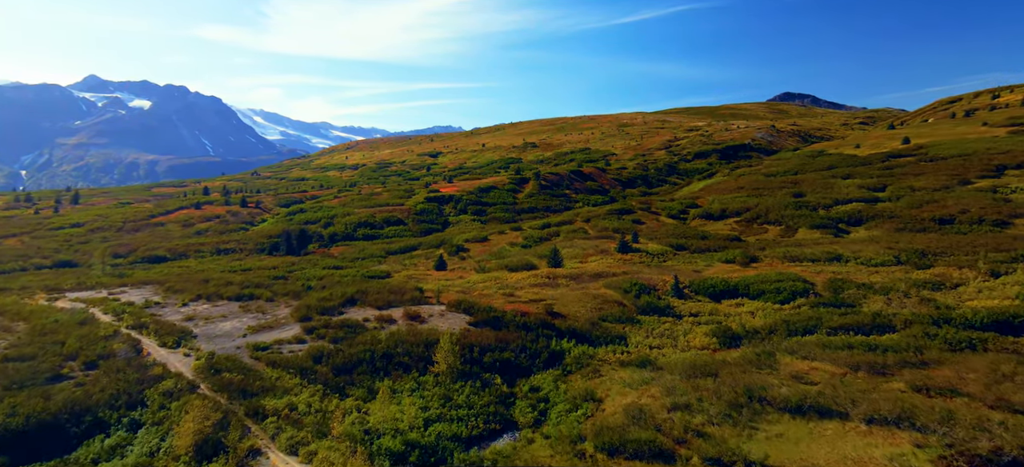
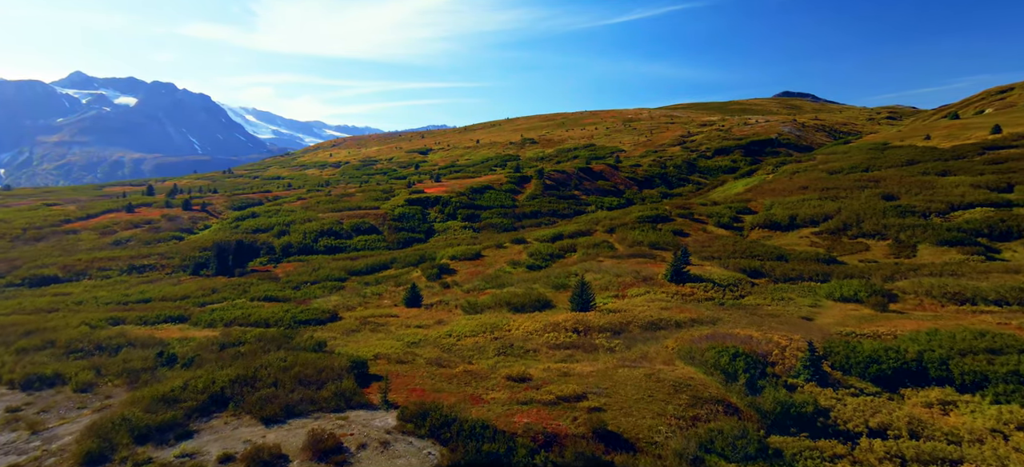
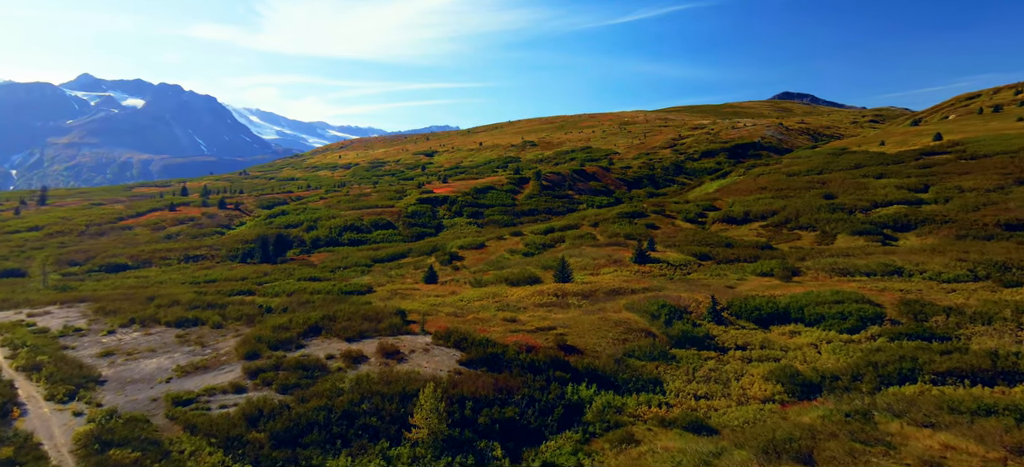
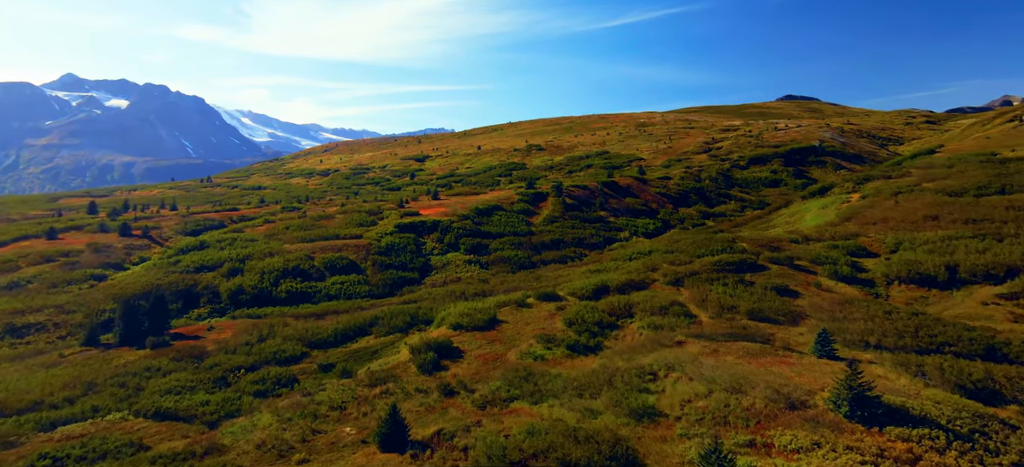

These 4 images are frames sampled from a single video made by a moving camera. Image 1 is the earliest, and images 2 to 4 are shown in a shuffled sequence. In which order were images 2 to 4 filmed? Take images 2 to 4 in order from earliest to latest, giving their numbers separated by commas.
3, 2, 4
